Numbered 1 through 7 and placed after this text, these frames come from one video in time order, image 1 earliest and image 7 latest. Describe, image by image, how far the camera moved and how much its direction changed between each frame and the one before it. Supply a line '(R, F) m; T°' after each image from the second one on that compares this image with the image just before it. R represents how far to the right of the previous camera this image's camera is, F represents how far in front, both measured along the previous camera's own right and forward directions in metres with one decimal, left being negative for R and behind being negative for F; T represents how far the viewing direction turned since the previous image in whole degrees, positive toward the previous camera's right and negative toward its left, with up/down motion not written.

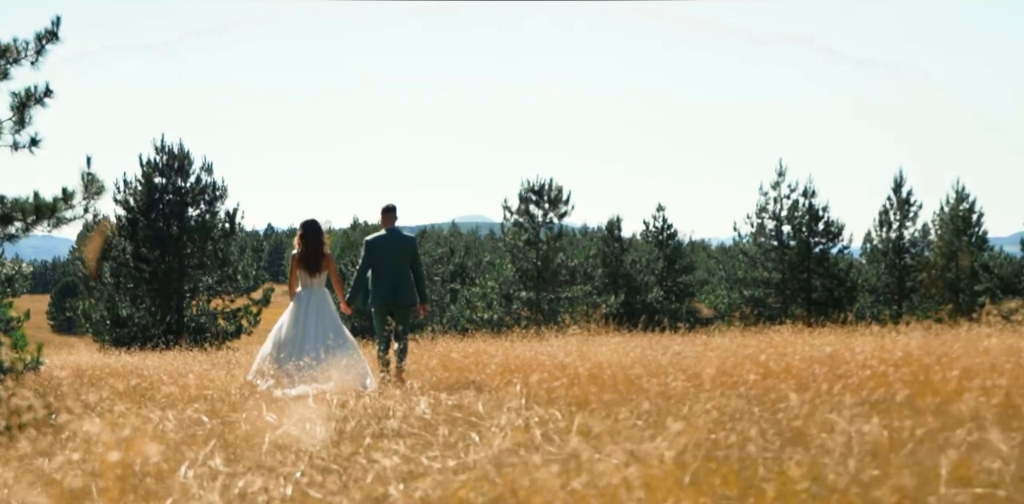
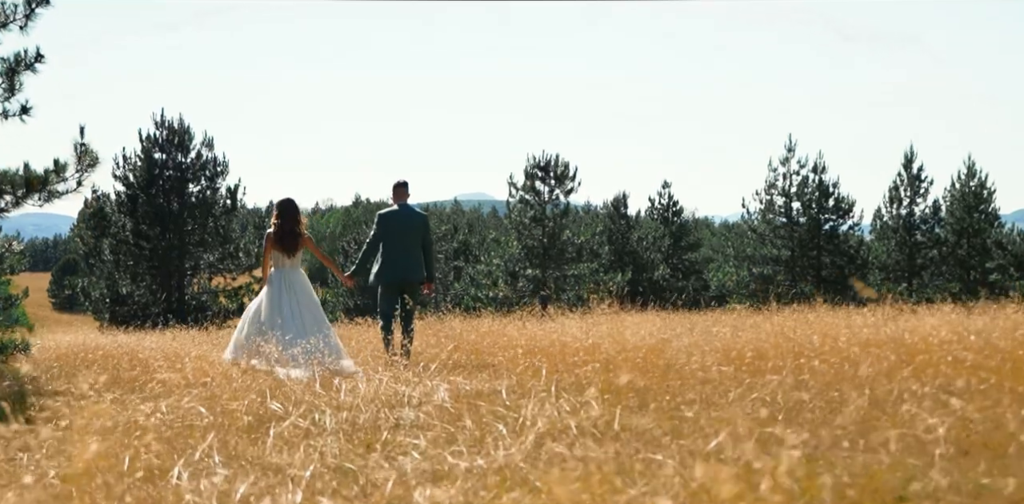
(-0.2, +0.7) m; 0°
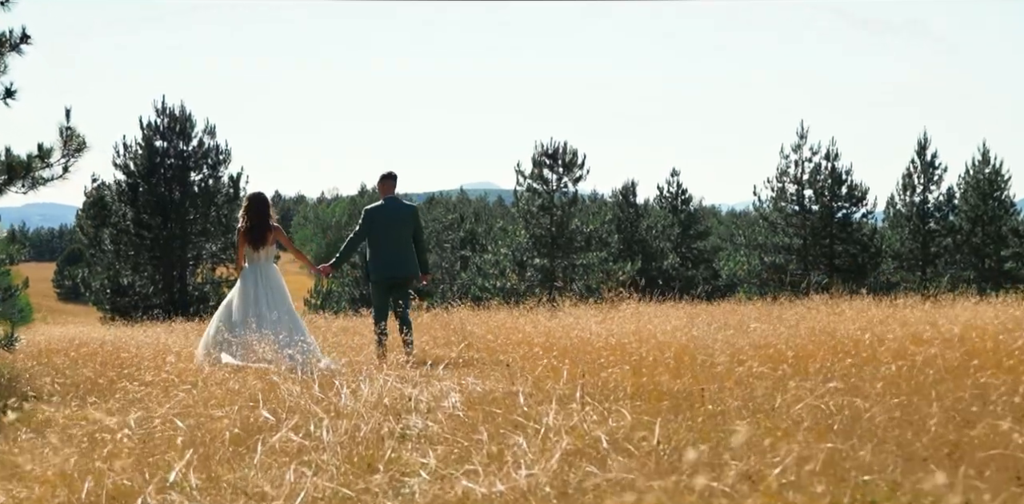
(-0.1, +0.7) m; 0°
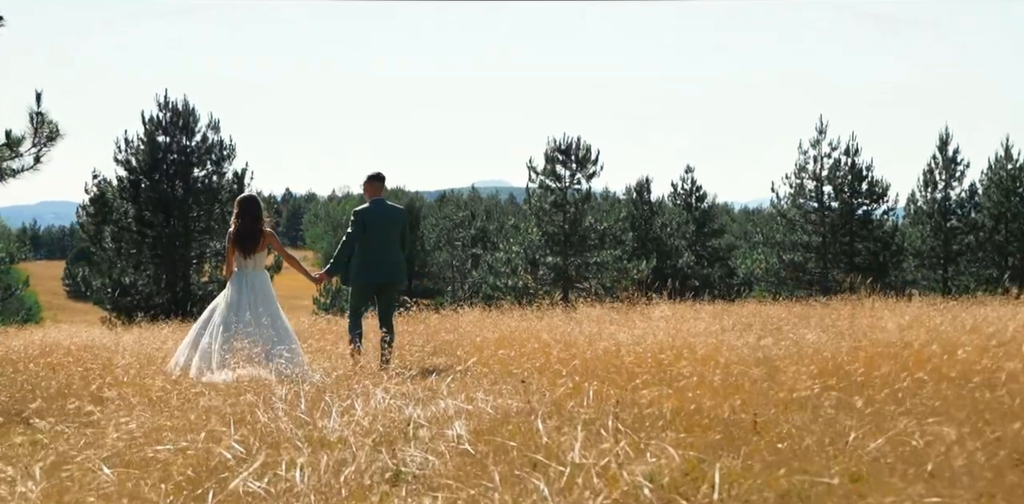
(0.0, +1.1) m; -1°
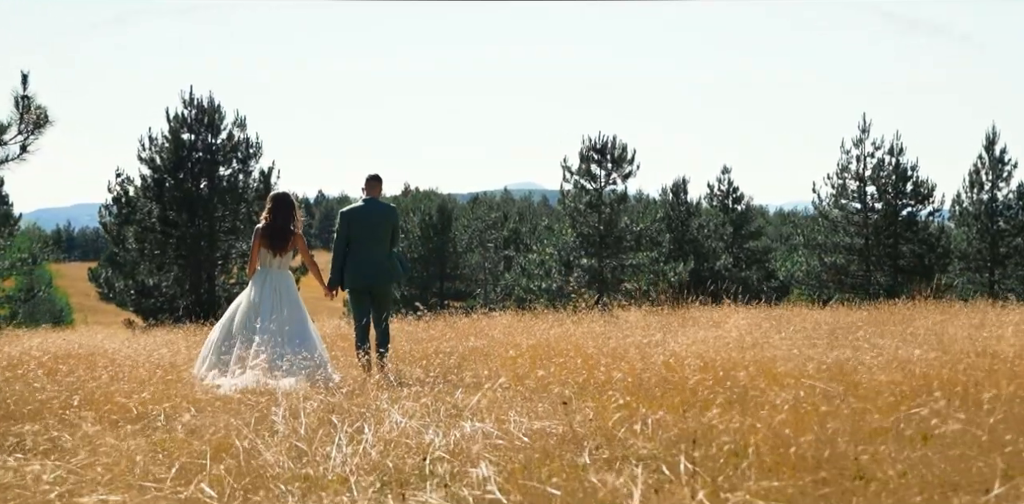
(0.0, +1.1) m; -2°
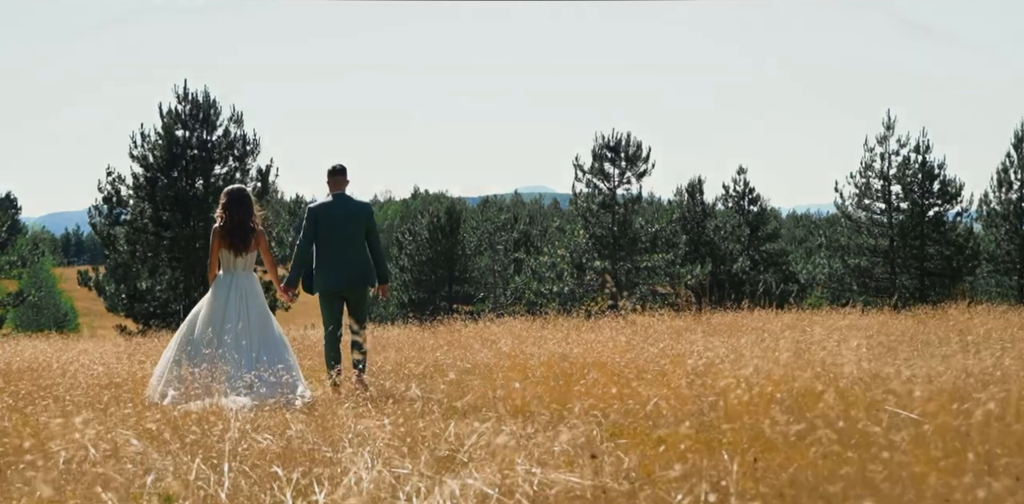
(0.0, +1.7) m; -1°
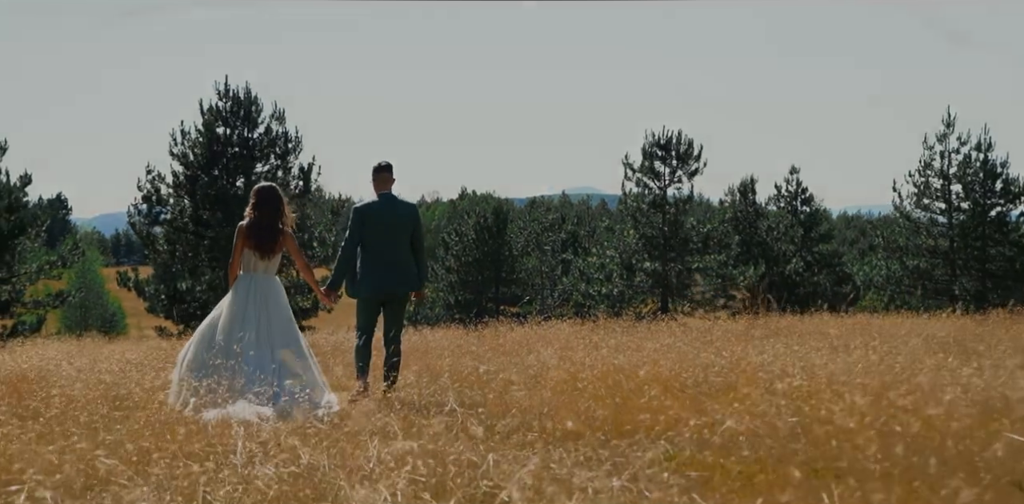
(0.0, +0.9) m; -2°
